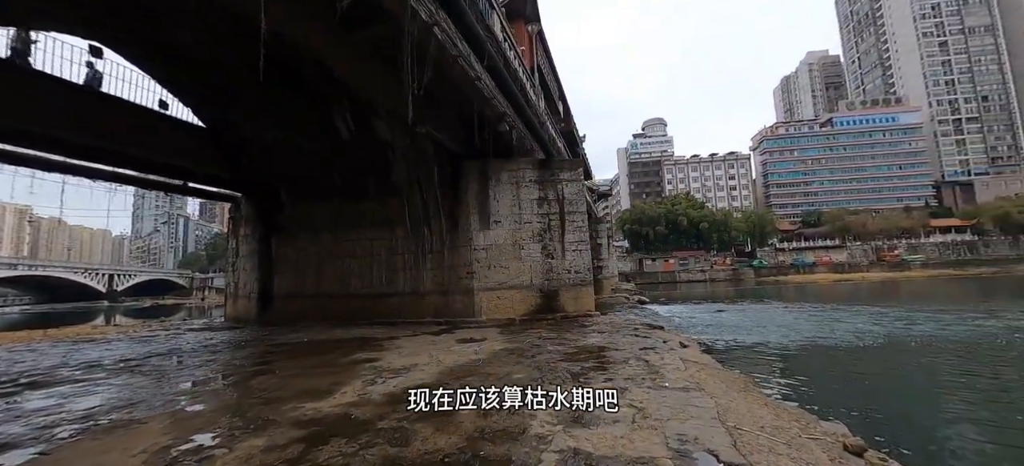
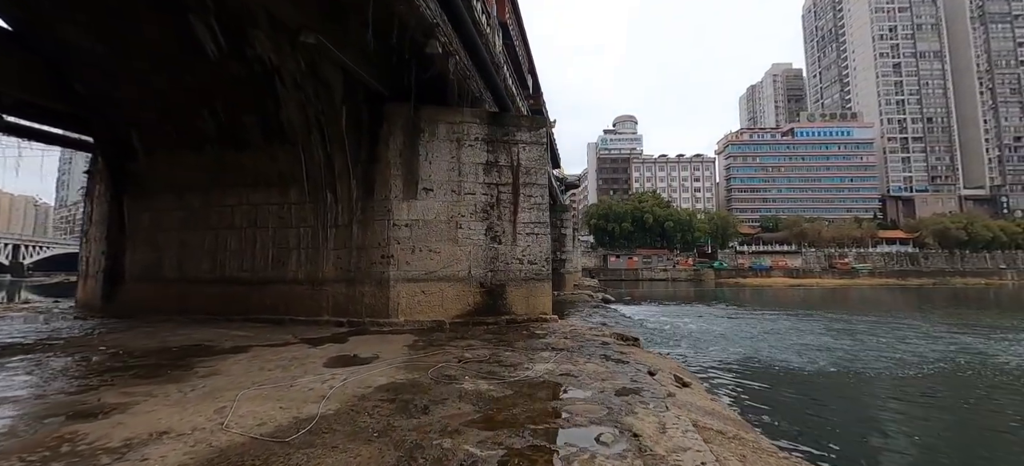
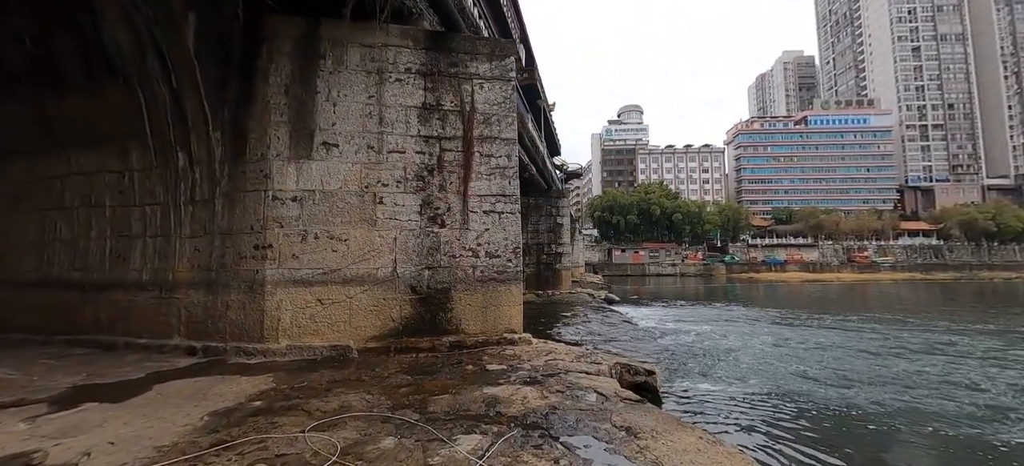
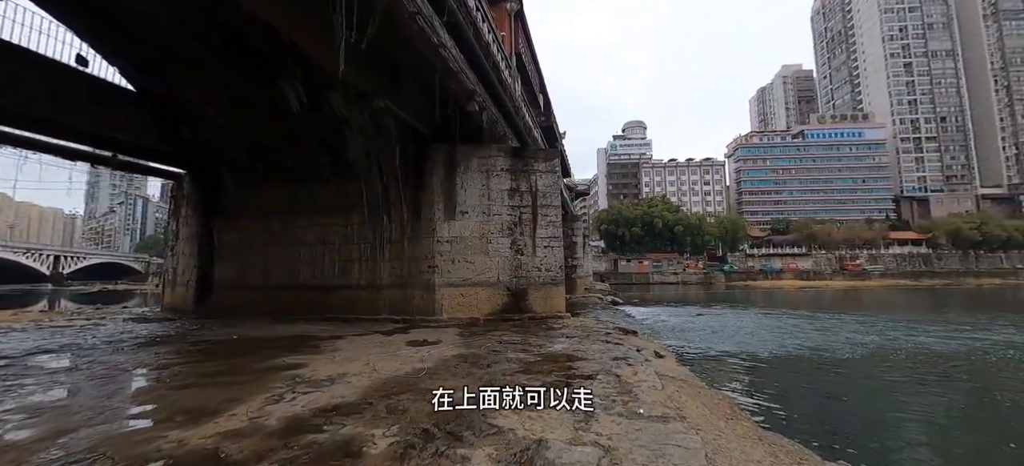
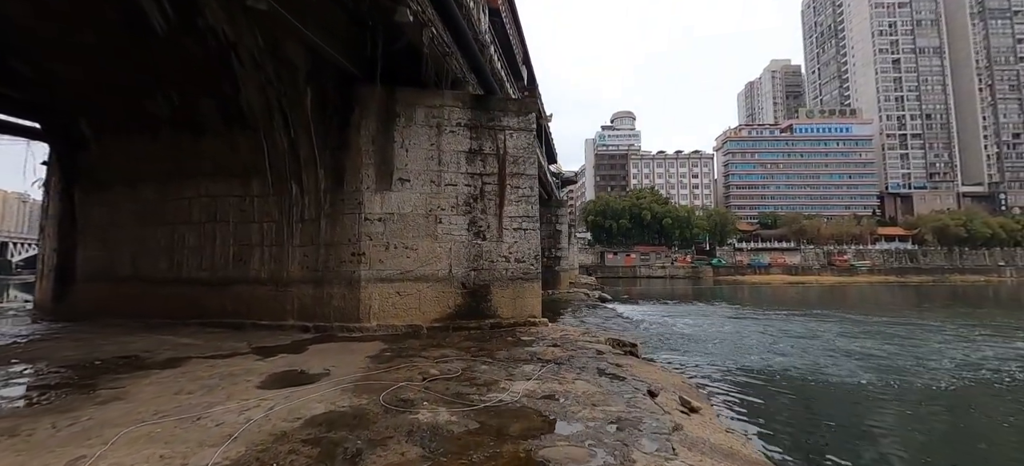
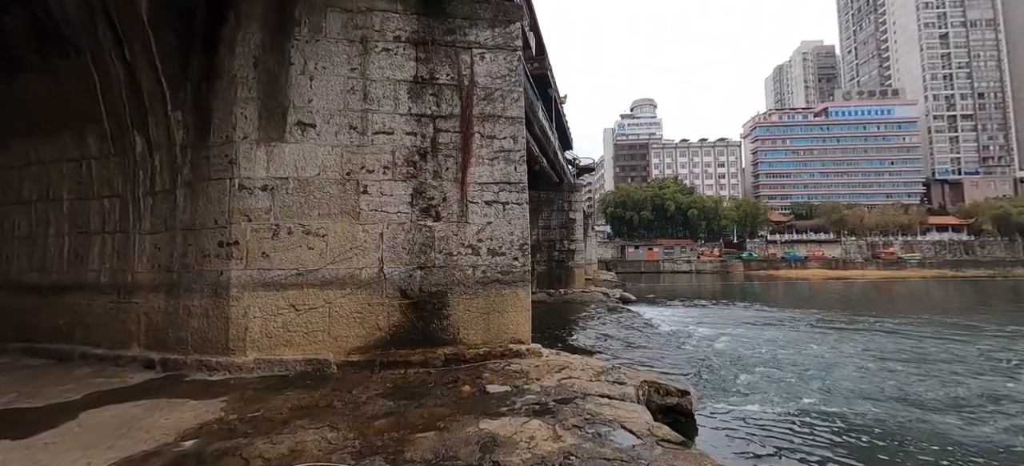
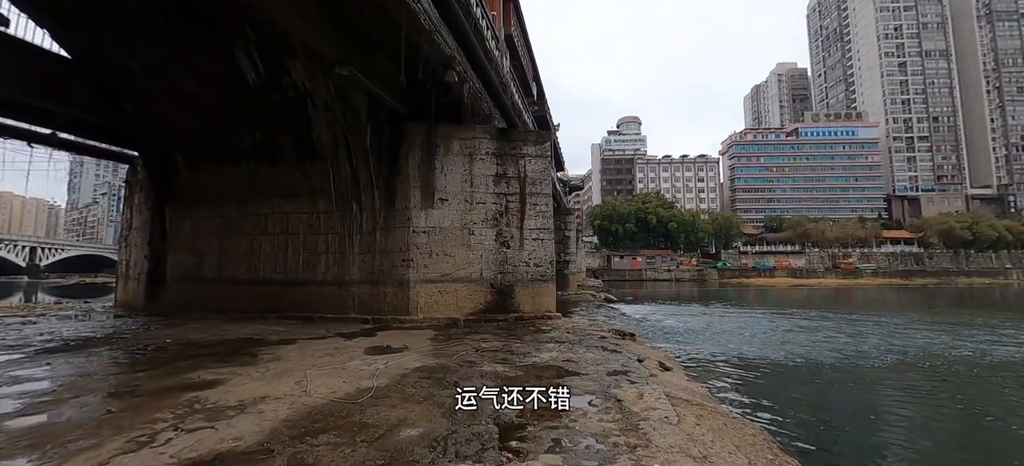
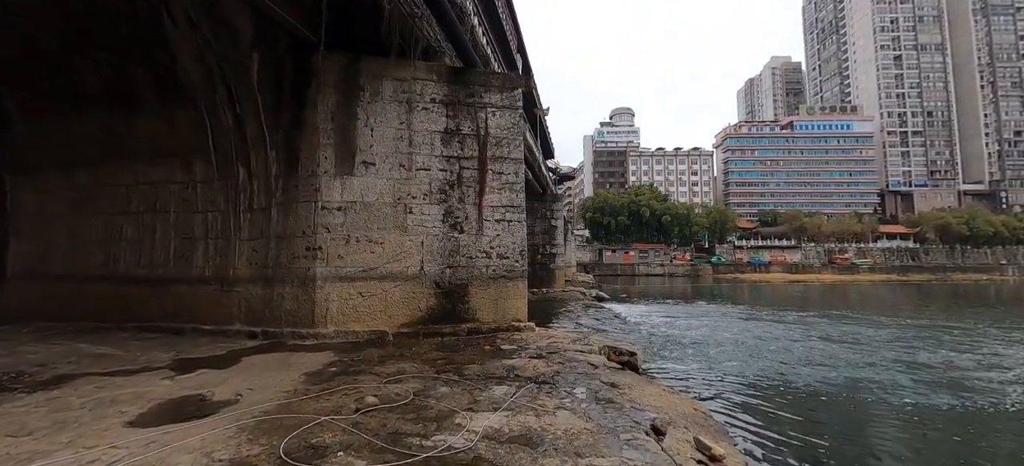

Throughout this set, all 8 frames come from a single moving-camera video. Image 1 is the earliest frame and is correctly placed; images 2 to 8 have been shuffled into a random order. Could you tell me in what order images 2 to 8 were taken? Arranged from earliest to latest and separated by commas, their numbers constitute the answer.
4, 7, 2, 5, 8, 3, 6
